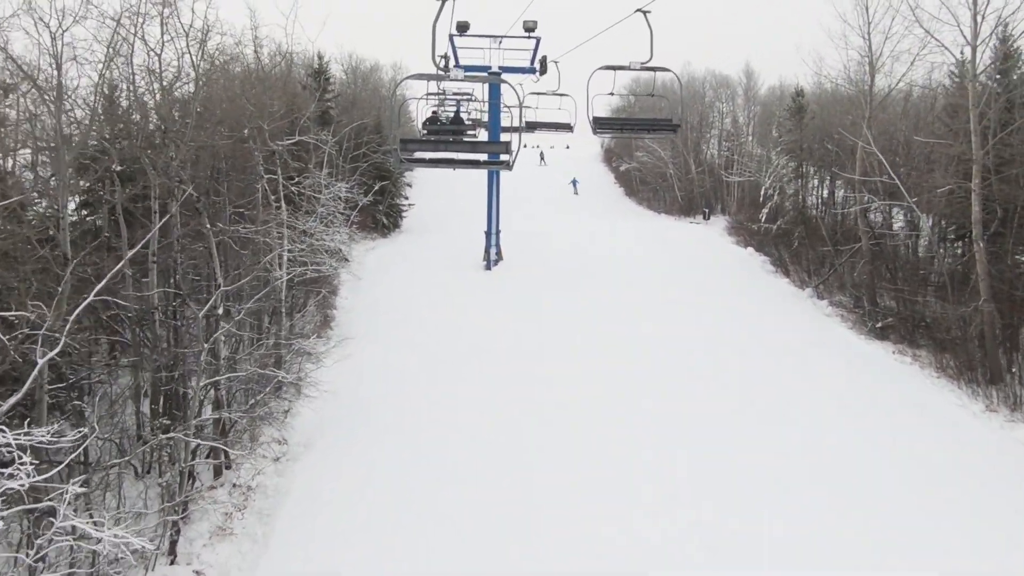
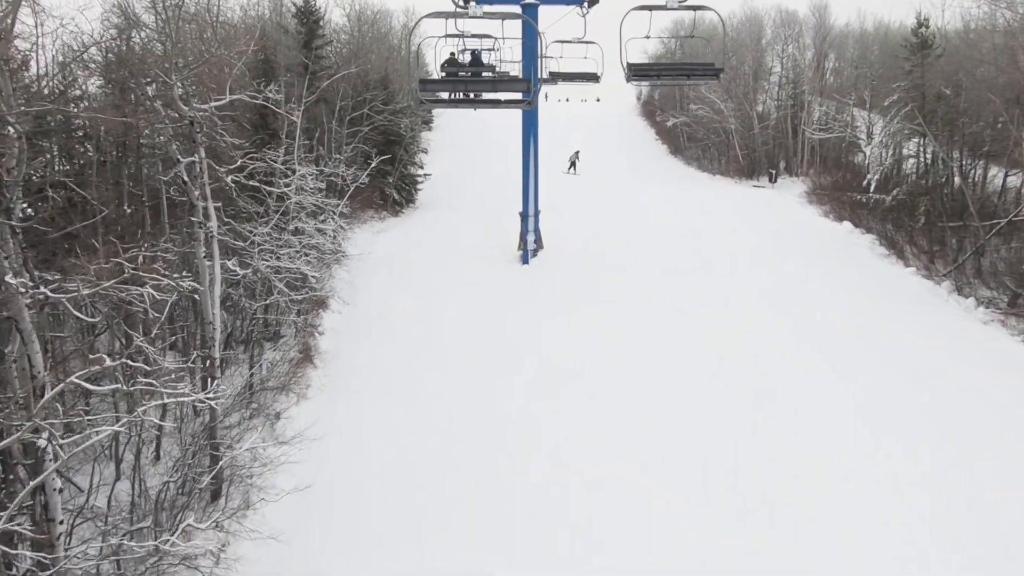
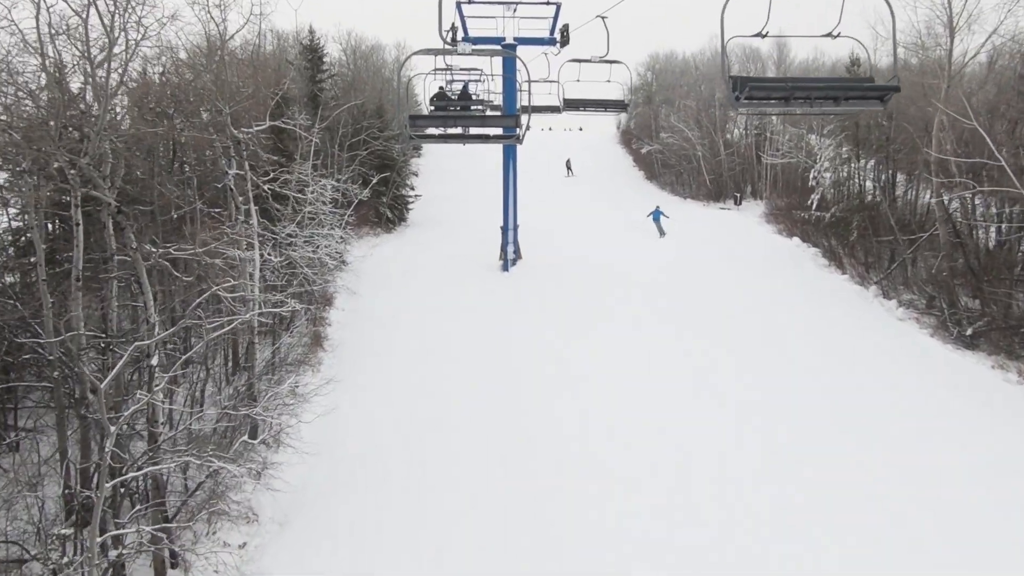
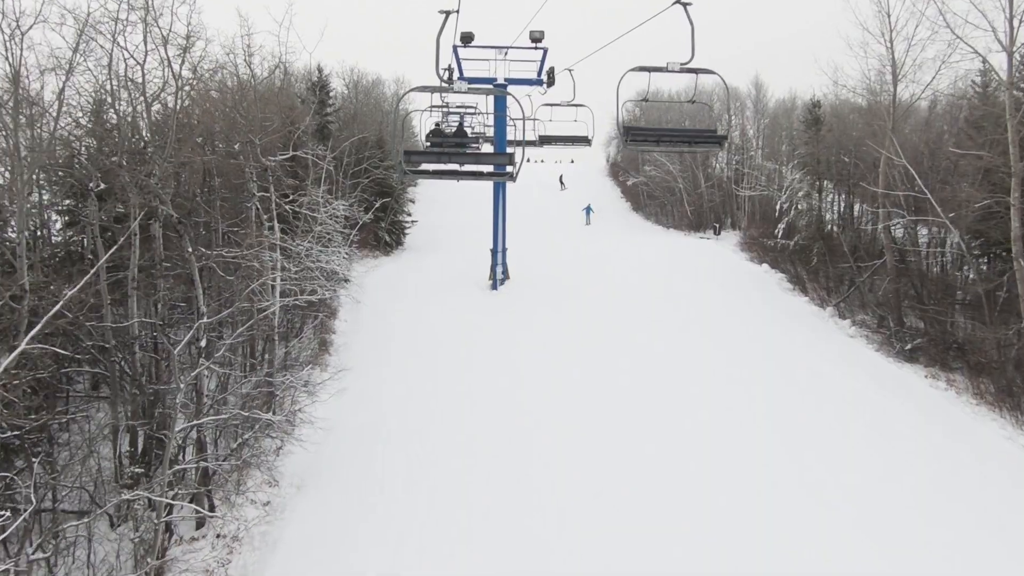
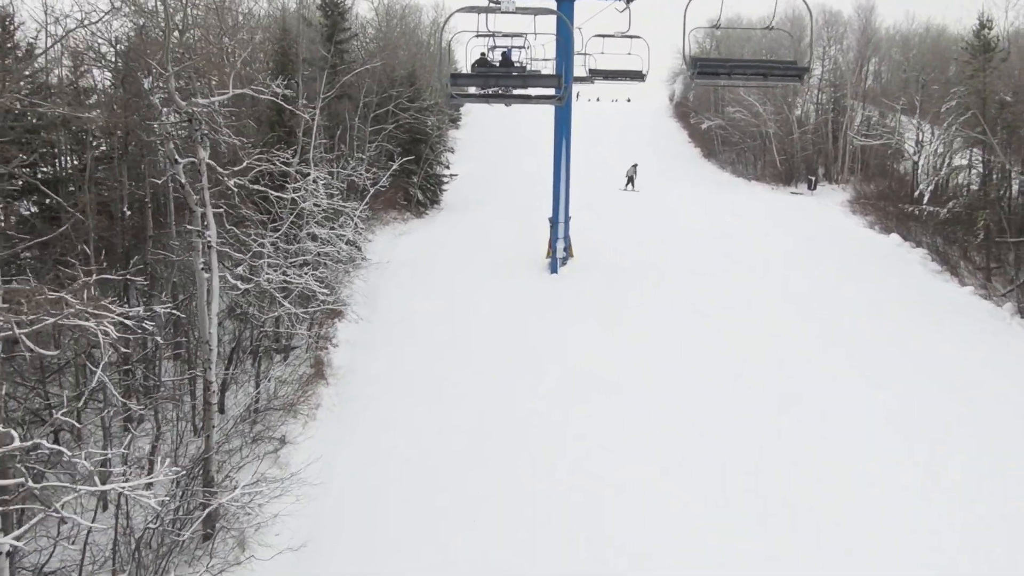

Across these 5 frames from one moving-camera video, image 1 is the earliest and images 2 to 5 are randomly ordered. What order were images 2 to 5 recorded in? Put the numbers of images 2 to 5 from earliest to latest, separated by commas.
4, 3, 2, 5
